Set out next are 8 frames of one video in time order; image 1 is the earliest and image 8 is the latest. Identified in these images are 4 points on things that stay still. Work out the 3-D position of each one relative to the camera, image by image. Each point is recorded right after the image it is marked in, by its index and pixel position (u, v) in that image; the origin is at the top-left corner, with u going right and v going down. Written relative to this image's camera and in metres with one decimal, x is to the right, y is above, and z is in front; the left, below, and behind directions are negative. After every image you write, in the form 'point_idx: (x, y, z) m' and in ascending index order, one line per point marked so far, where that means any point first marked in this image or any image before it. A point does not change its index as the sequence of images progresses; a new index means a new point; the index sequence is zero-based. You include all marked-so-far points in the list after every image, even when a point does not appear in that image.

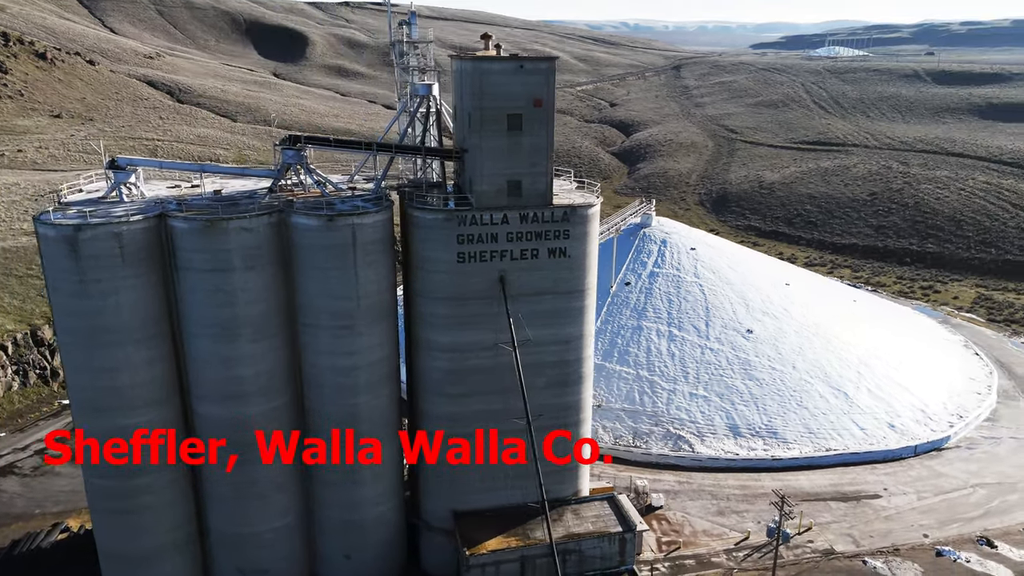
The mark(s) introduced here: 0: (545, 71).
0: (+1.0, +6.0, +19.5) m
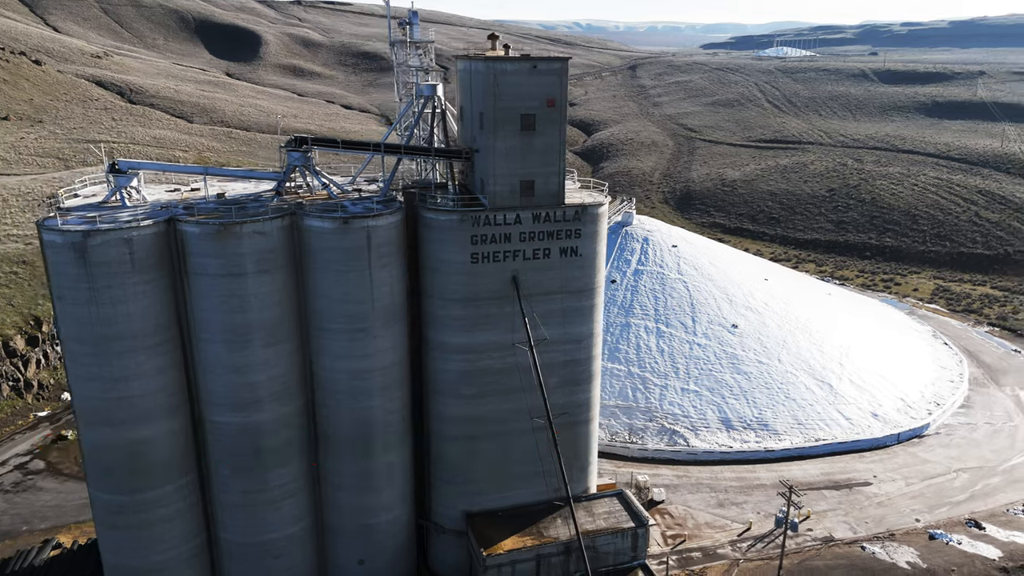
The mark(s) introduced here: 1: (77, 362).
0: (+1.4, +6.1, +19.6) m
1: (-11.2, -1.9, +18.0) m
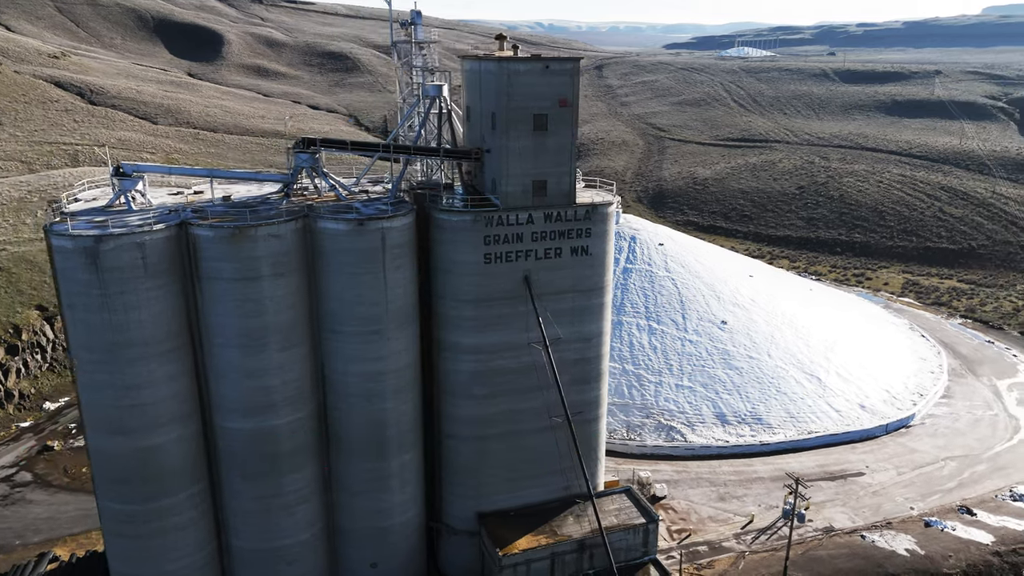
0: (+1.7, +6.1, +19.7) m
1: (-10.6, -2.0, +17.6) m
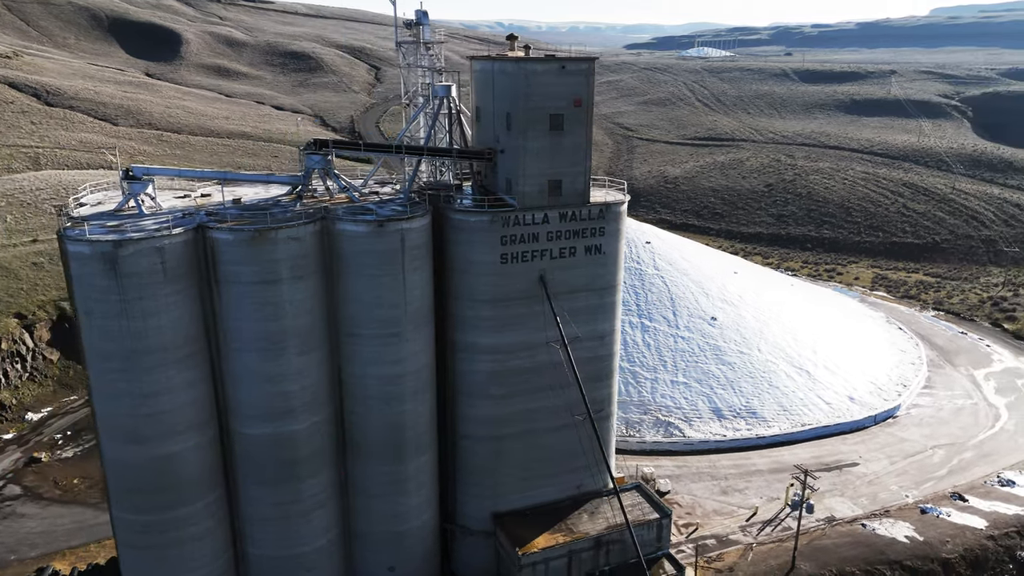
0: (+2.1, +6.1, +19.9) m
1: (-10.0, -2.2, +17.1) m
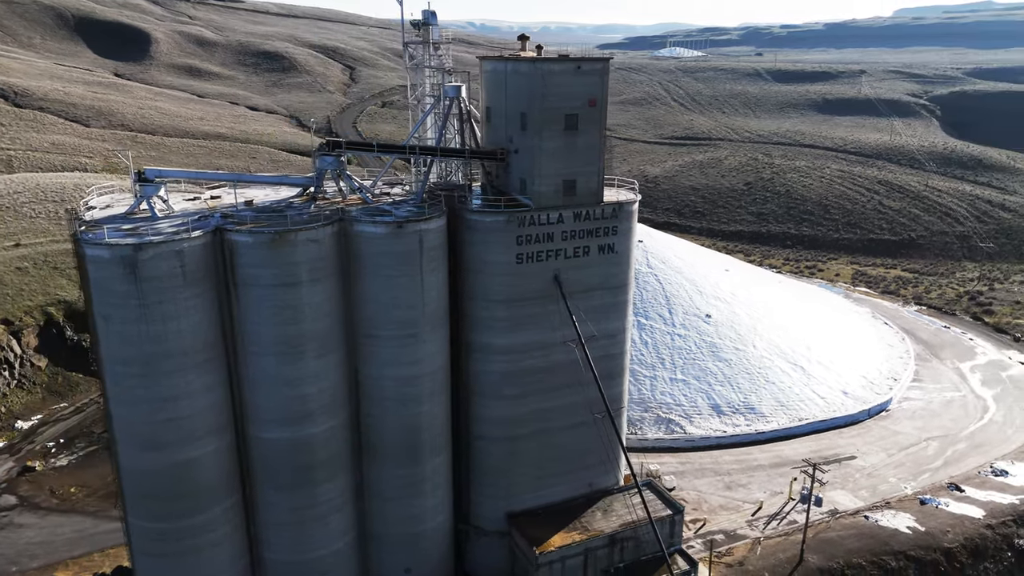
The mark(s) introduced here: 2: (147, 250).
0: (+2.5, +6.2, +20.0) m
1: (-9.4, -2.3, +16.8) m
2: (-8.3, +0.9, +16.0) m
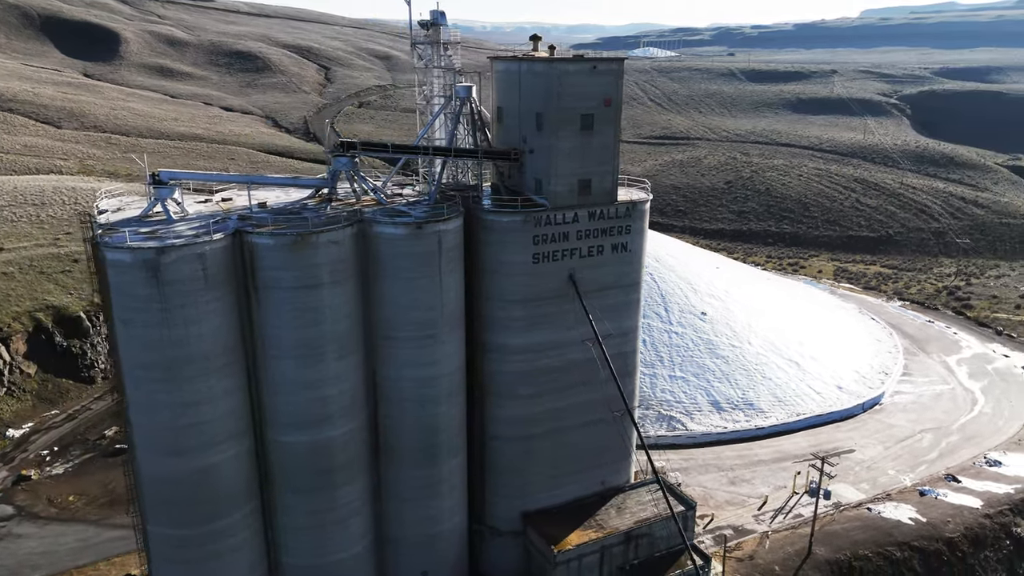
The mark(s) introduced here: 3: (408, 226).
0: (+2.9, +6.2, +20.1) m
1: (-8.8, -2.4, +16.6) m
2: (-7.7, +0.8, +15.8) m
3: (-2.7, +1.6, +18.4) m
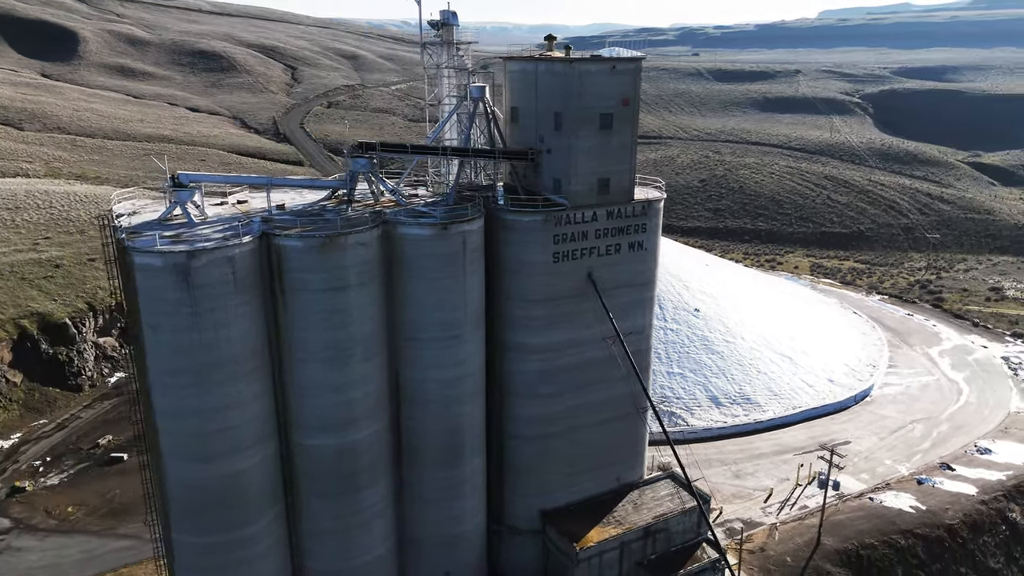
0: (+3.5, +6.2, +20.3) m
1: (-7.9, -2.5, +16.3) m
2: (-6.9, +0.7, +15.5) m
3: (-2.1, +1.6, +18.4) m
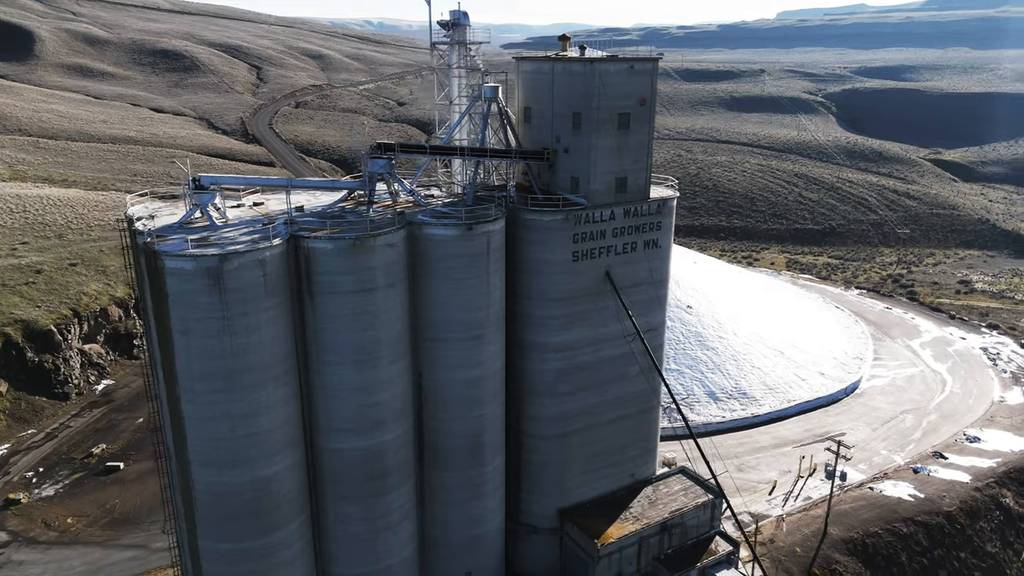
0: (+4.0, +6.3, +20.5) m
1: (-7.1, -2.6, +16.0) m
2: (-6.1, +0.6, +15.3) m
3: (-1.4, +1.6, +18.4) m
